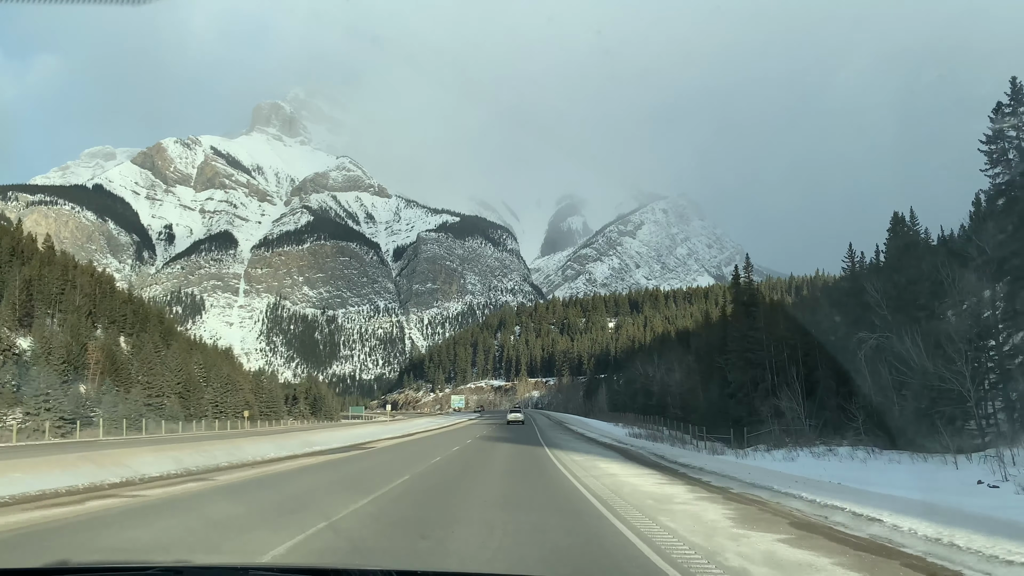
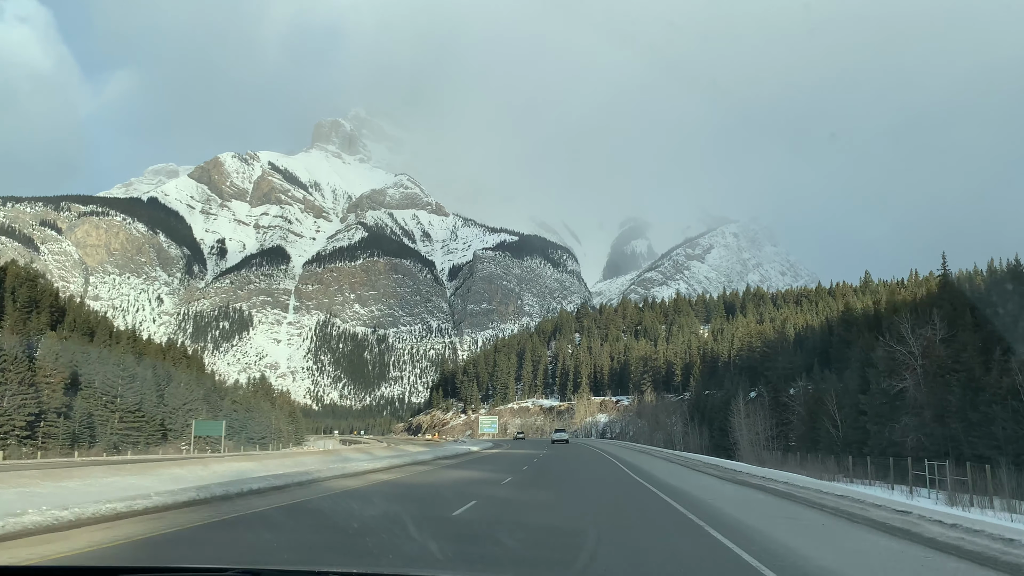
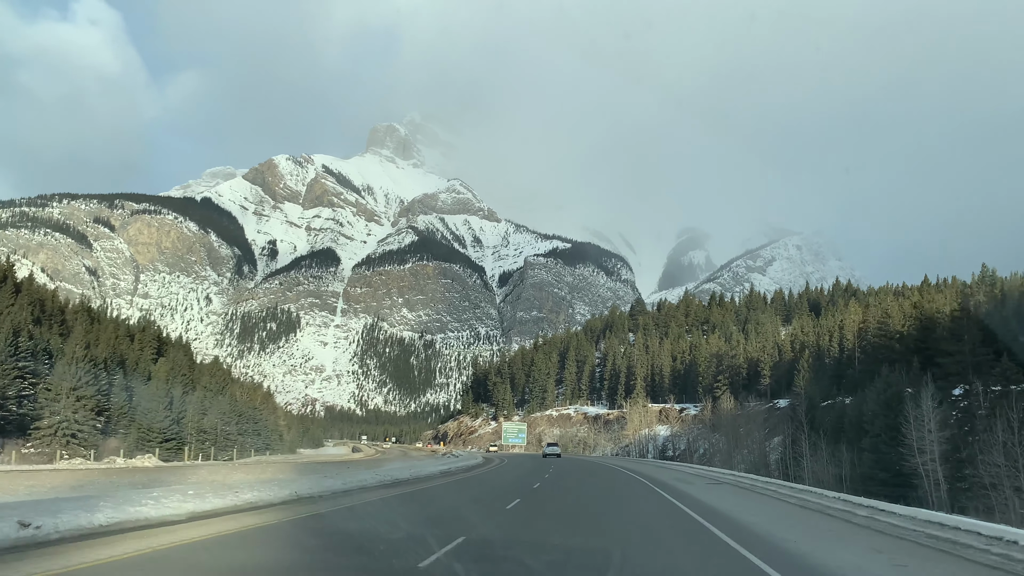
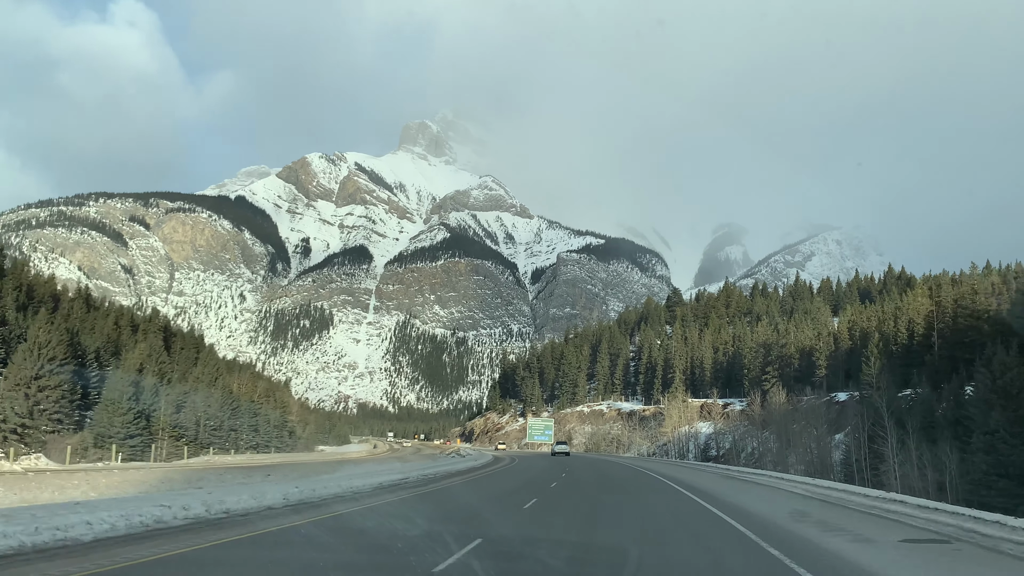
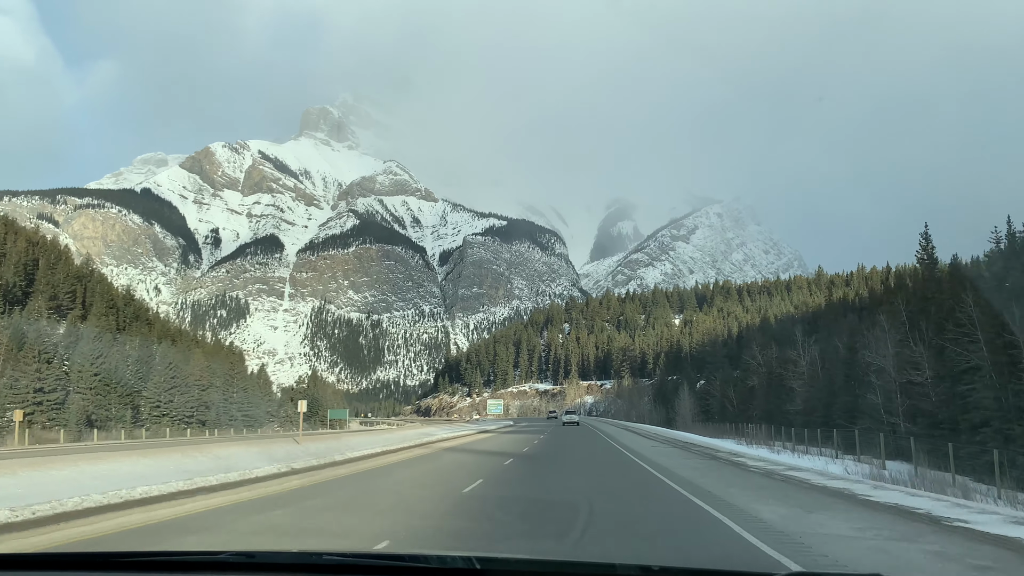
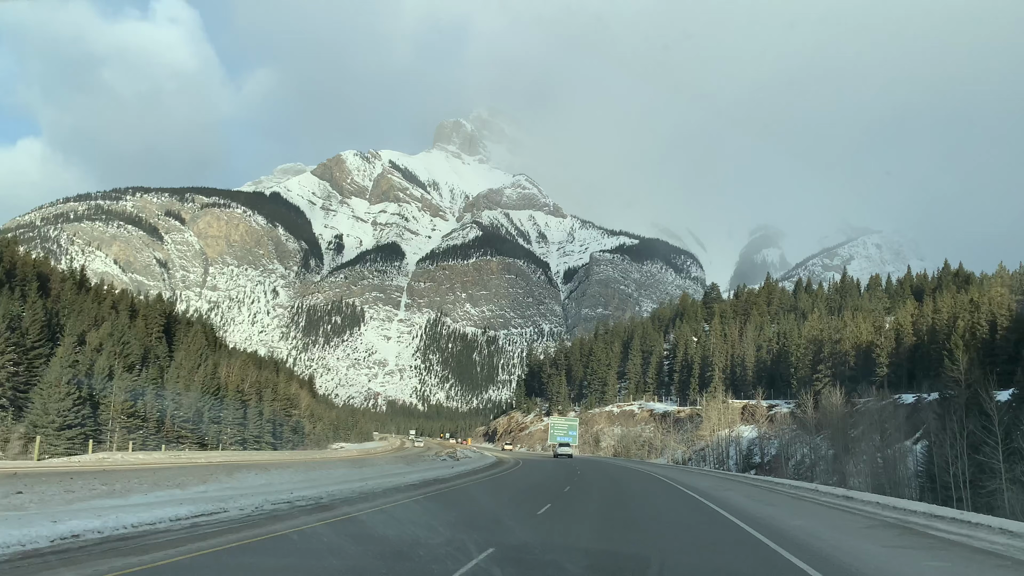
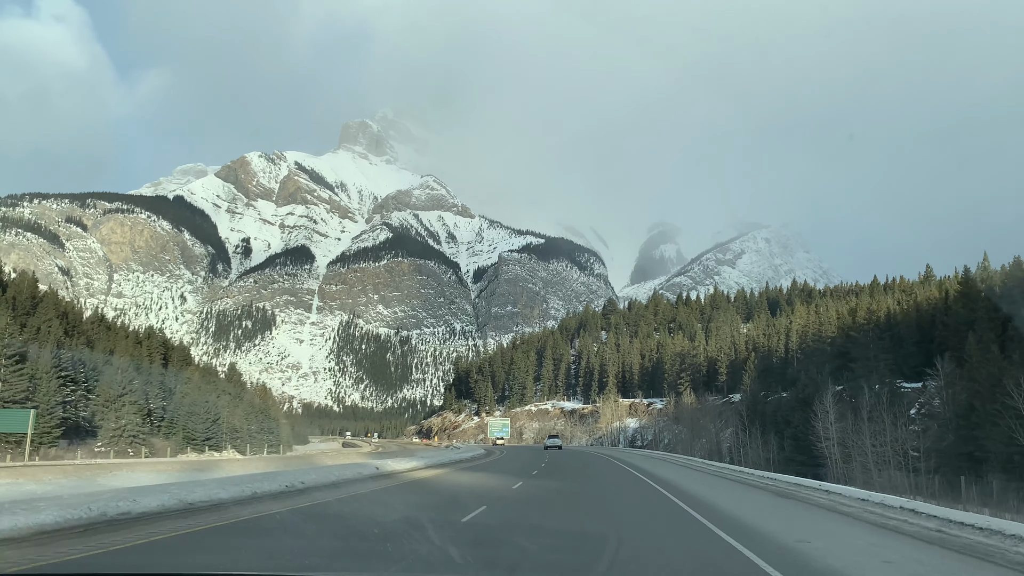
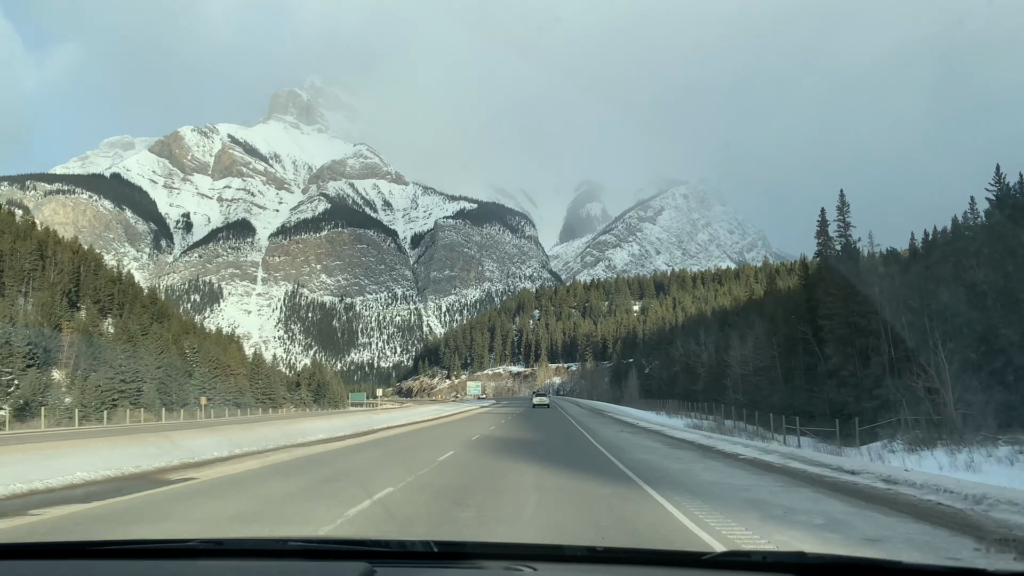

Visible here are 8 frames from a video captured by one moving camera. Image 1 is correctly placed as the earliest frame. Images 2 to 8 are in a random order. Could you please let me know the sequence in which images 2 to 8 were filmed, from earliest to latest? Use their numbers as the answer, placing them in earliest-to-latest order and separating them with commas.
8, 5, 2, 7, 3, 4, 6
